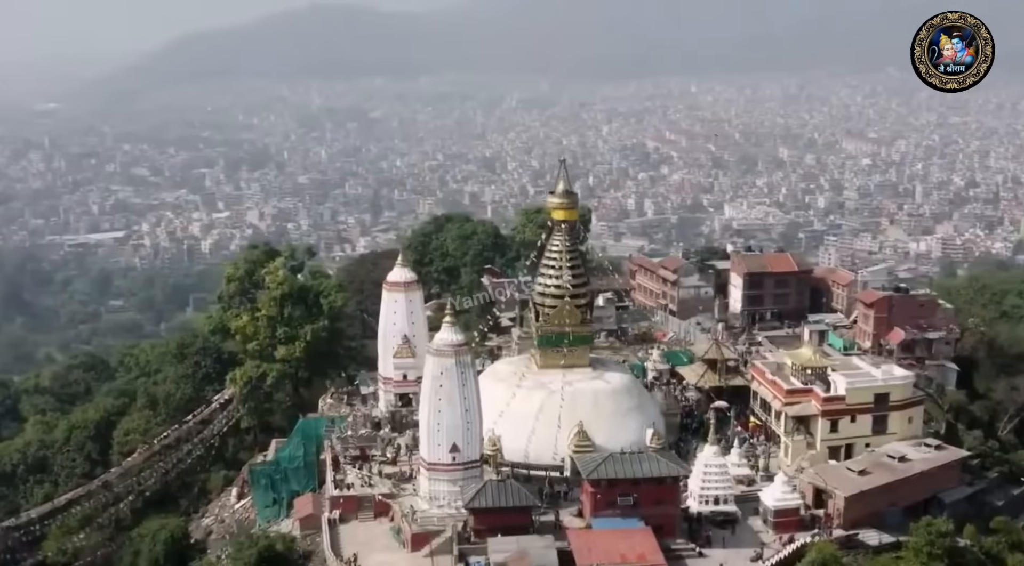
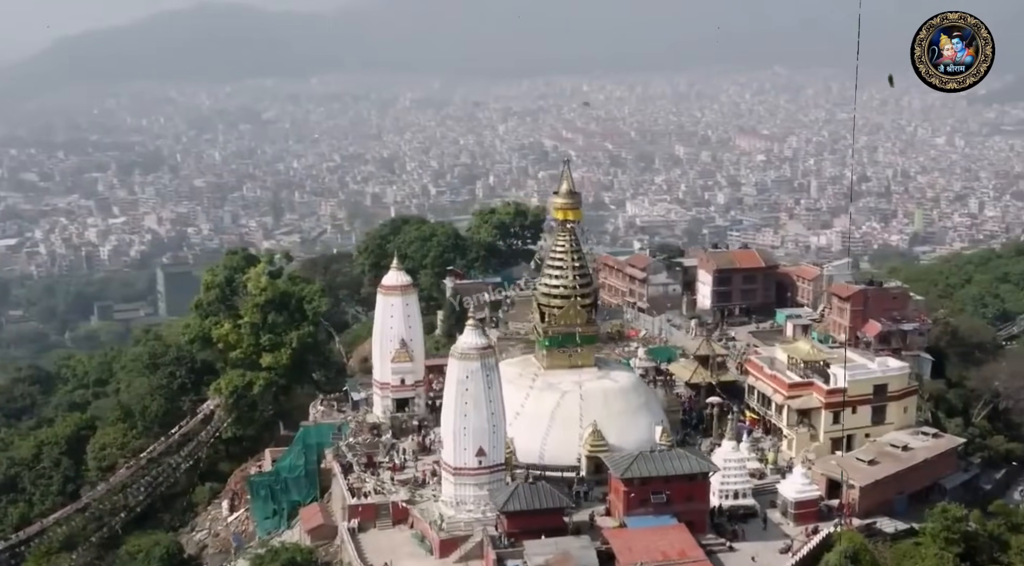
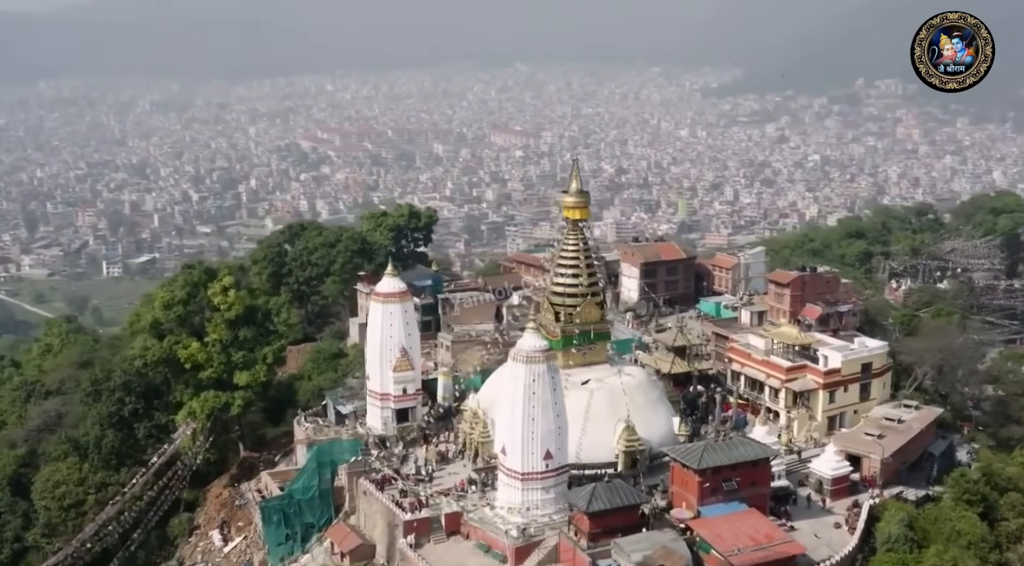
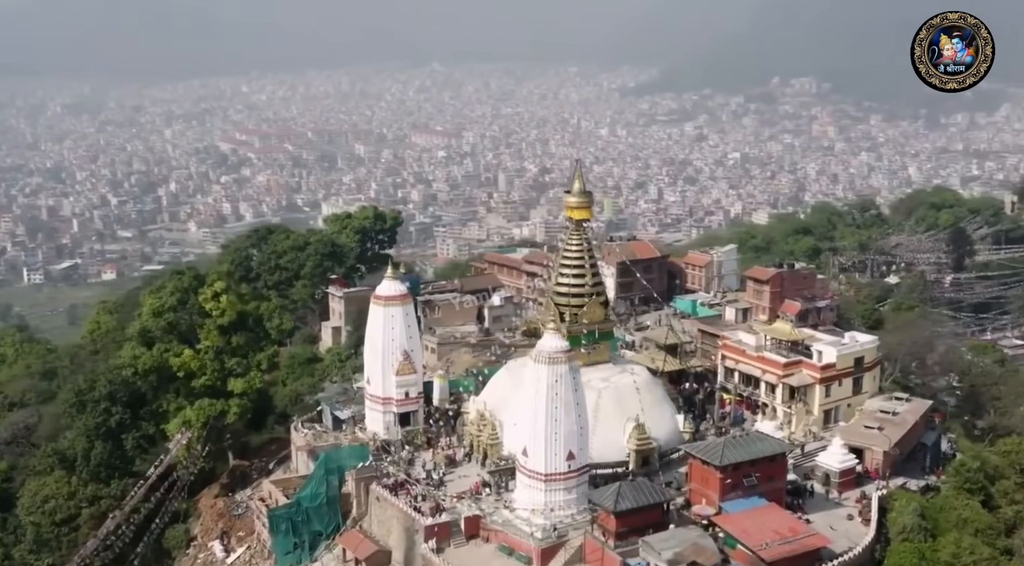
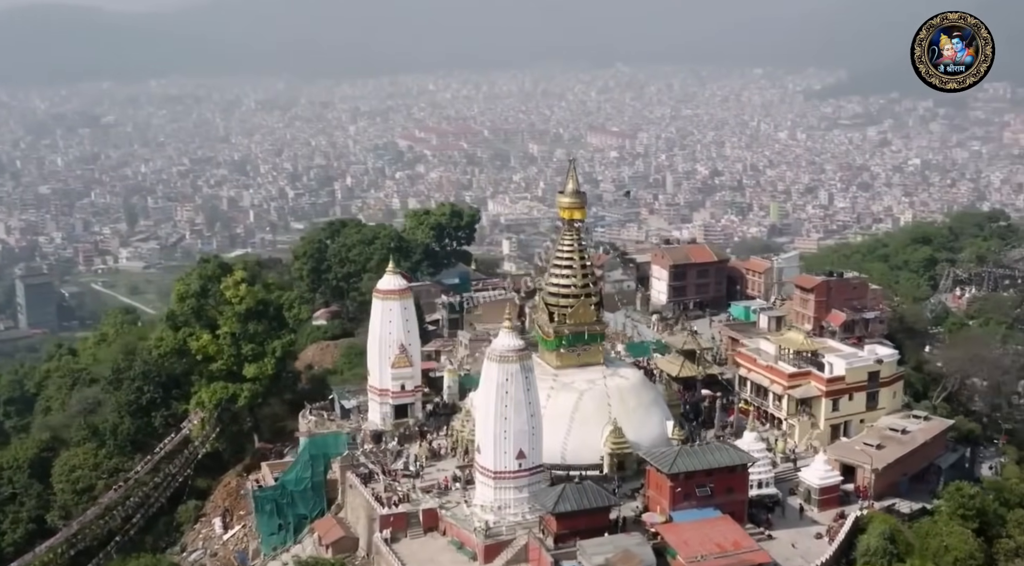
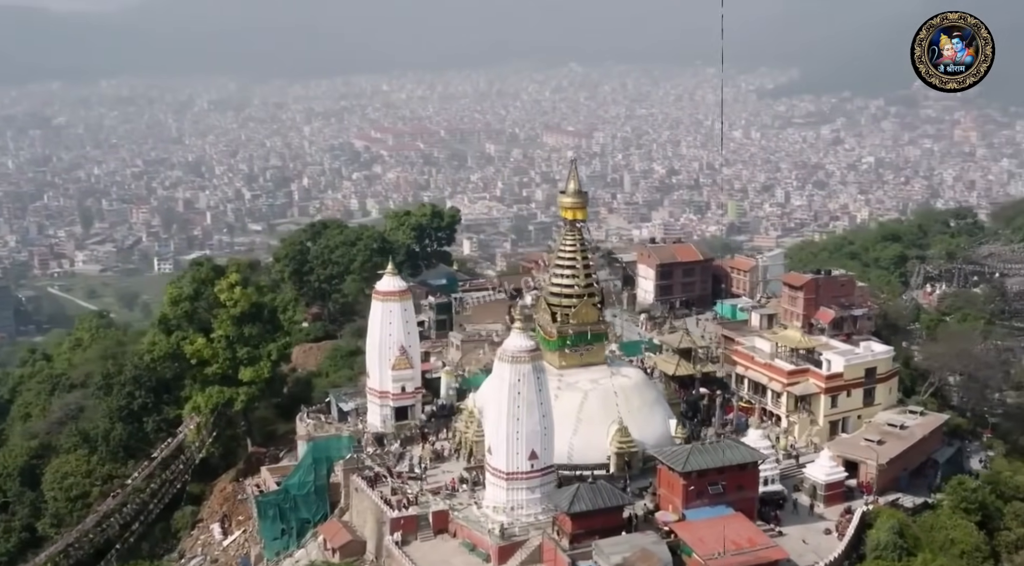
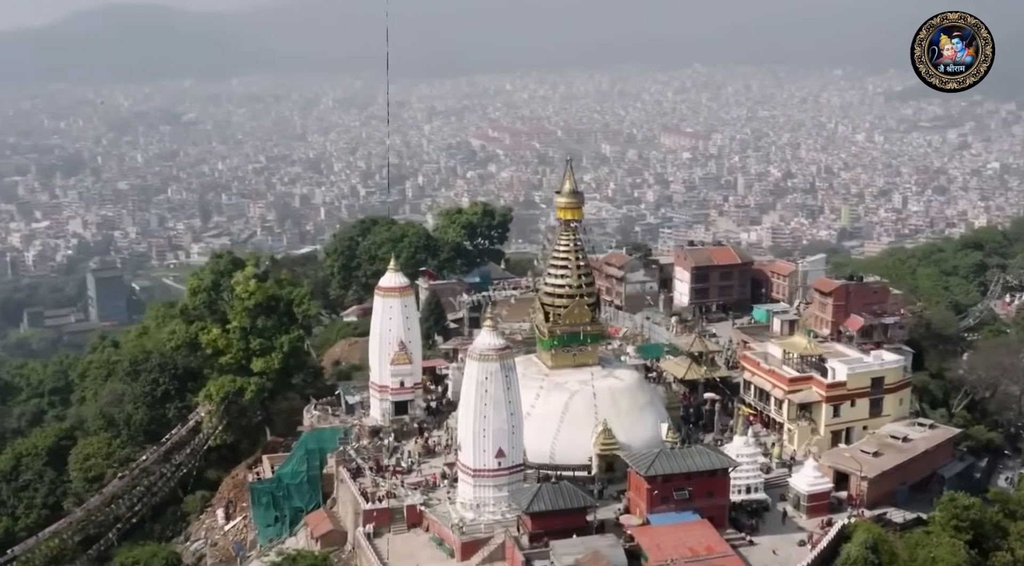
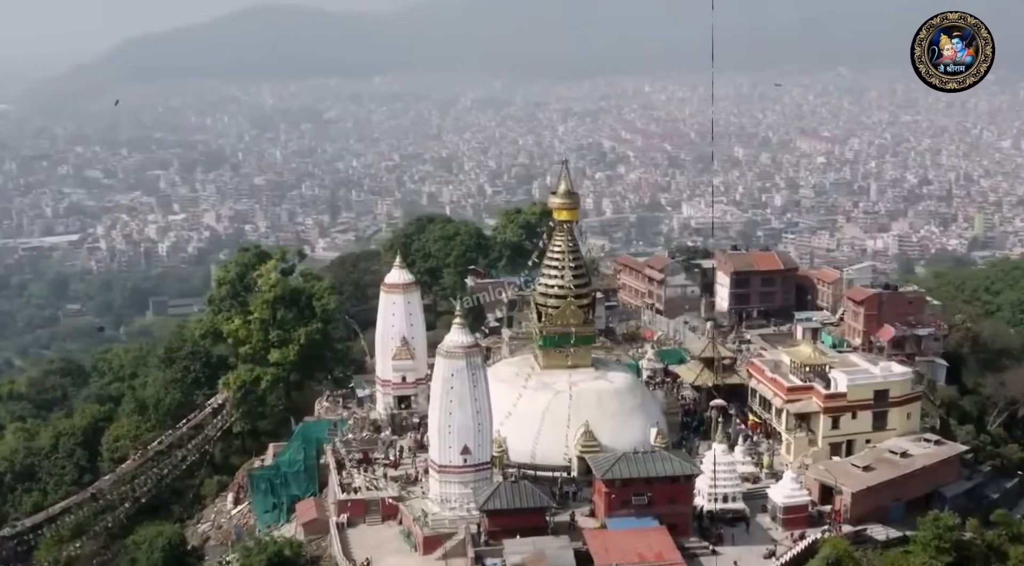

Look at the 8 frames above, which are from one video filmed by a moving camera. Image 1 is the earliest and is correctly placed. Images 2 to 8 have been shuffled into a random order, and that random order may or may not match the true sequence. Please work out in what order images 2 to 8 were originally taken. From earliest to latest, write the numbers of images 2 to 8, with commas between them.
8, 2, 7, 5, 6, 3, 4
